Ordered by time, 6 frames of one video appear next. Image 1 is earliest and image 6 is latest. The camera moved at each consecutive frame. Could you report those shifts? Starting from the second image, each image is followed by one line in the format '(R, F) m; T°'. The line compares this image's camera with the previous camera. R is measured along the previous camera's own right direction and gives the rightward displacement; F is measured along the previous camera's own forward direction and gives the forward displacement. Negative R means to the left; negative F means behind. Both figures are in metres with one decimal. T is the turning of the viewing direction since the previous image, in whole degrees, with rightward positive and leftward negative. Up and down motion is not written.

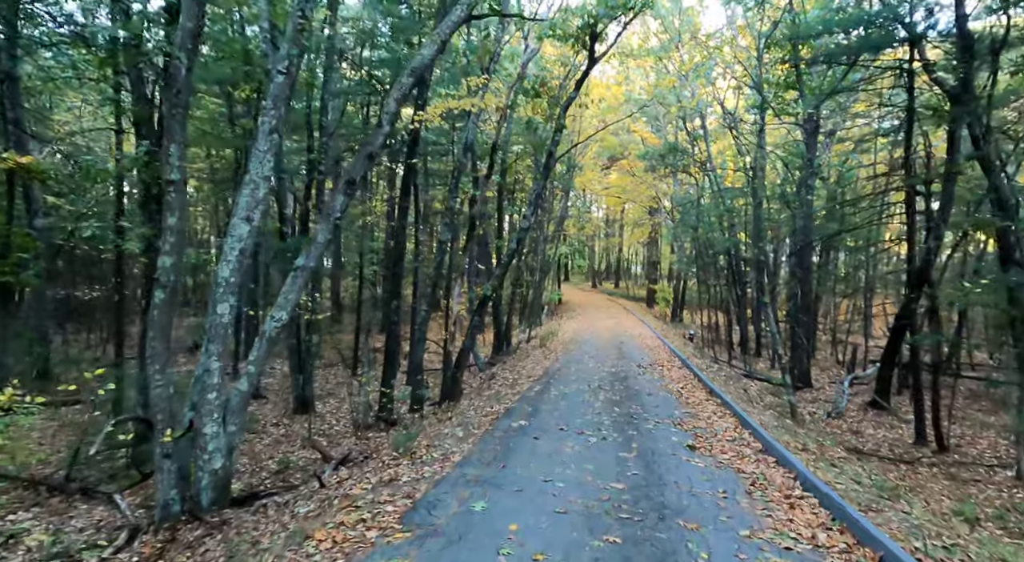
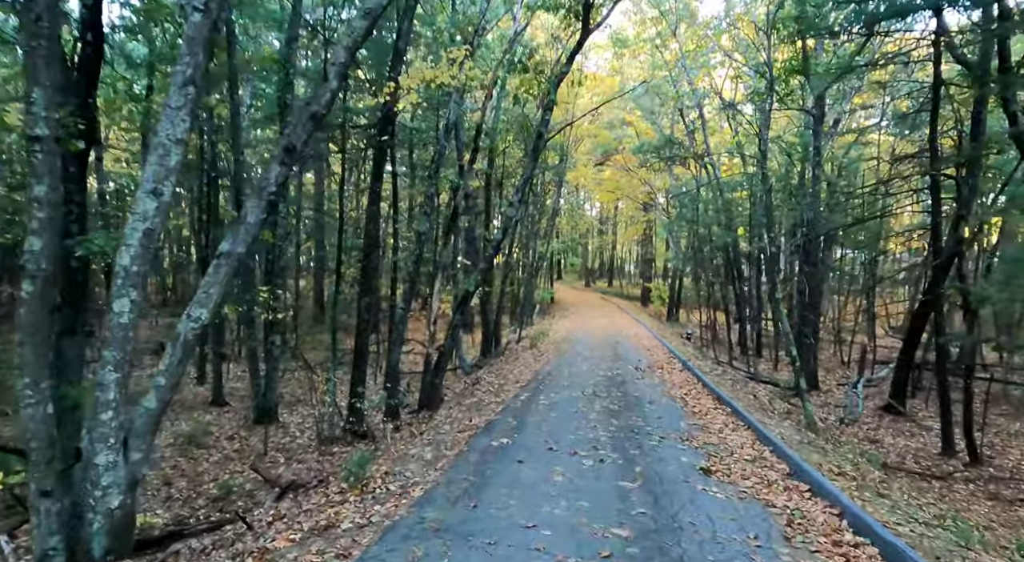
(+0.1, +1.1) m; +1°
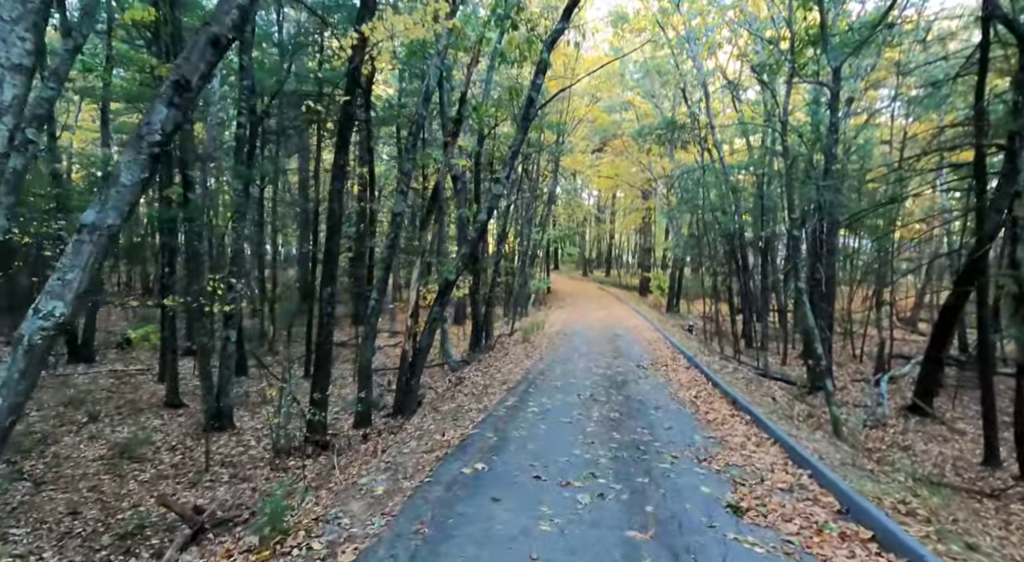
(+0.2, +1.2) m; 0°
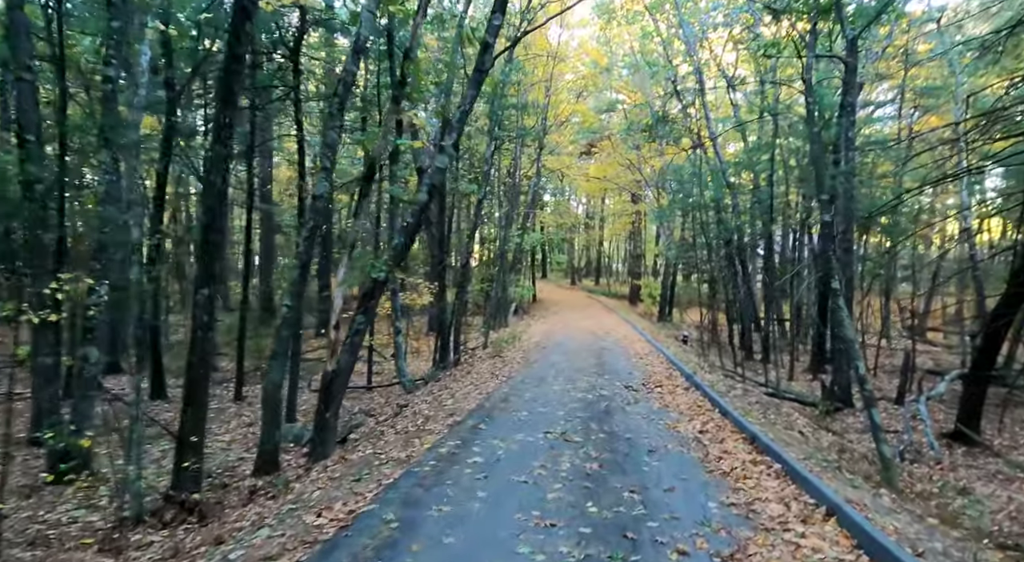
(+0.5, +2.1) m; +1°
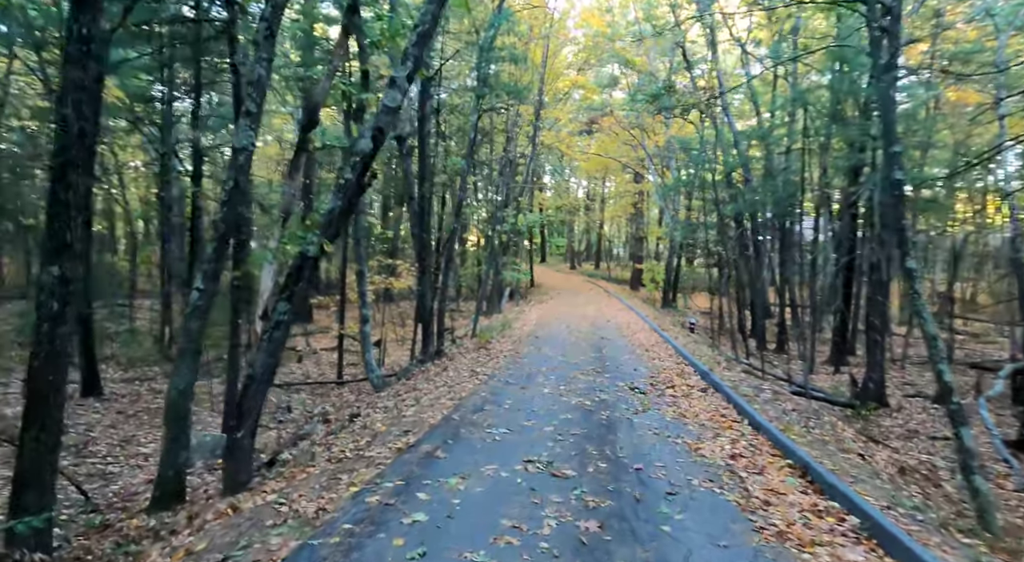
(+0.3, +1.6) m; 0°
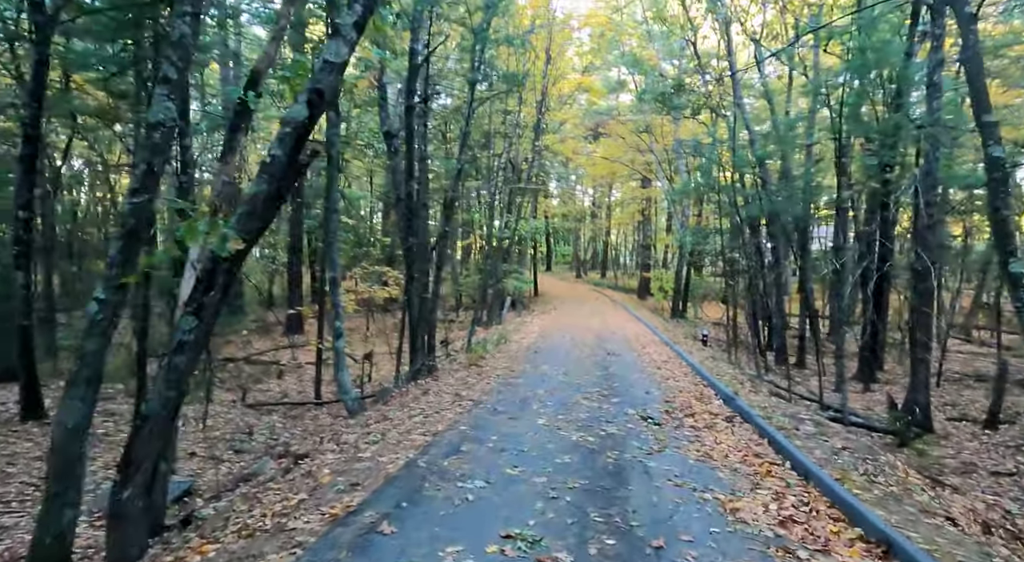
(+0.2, +1.2) m; -1°
